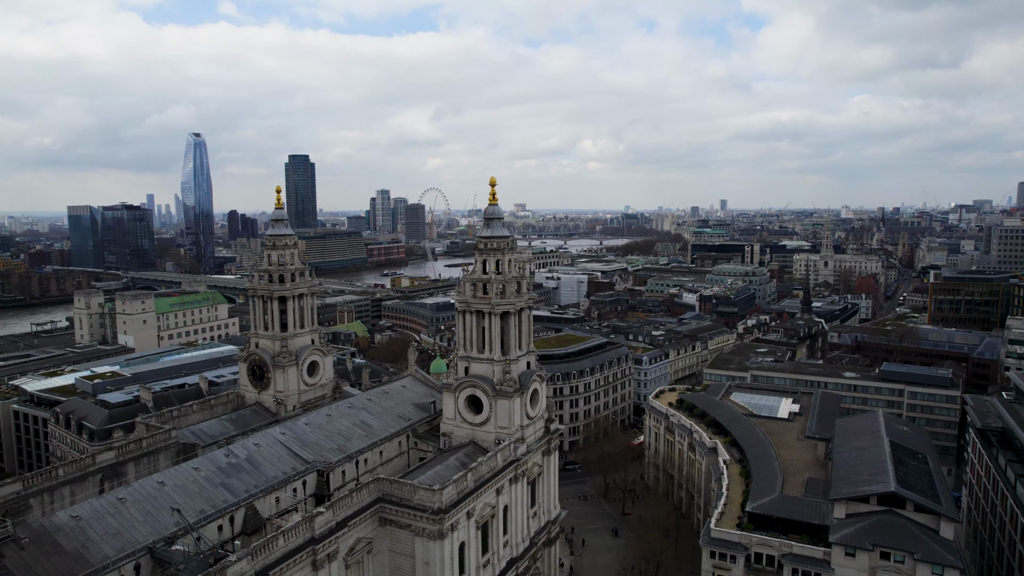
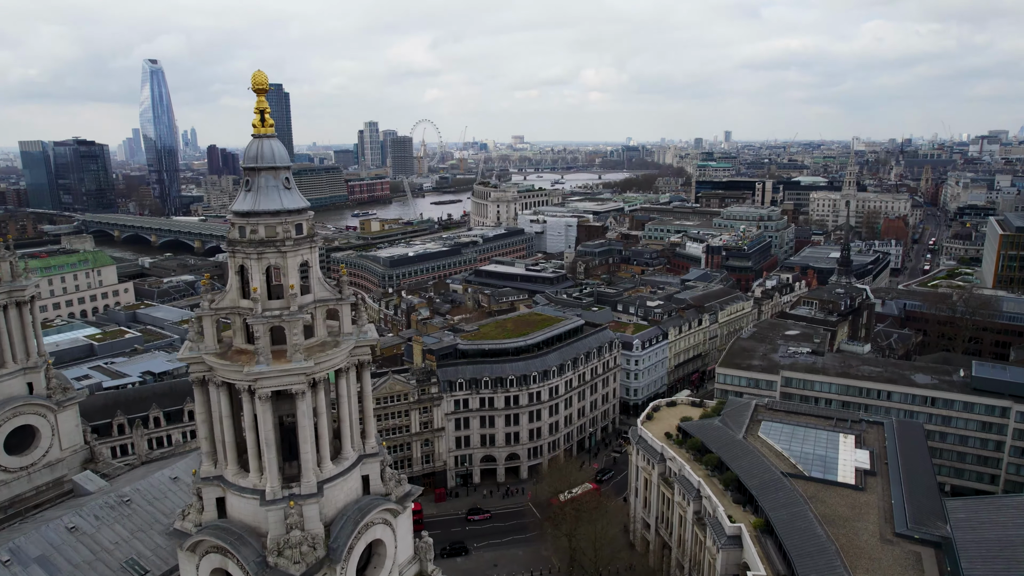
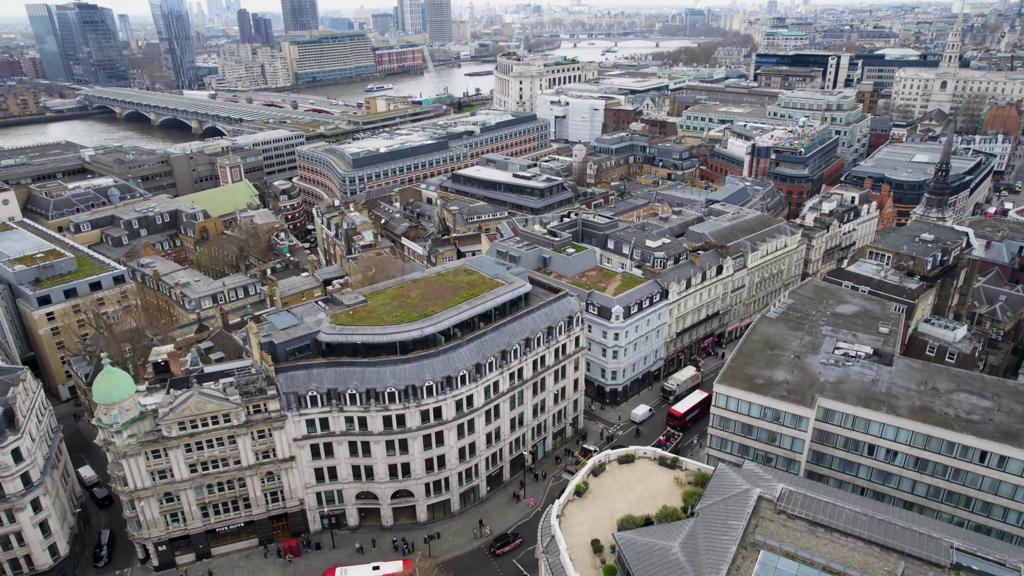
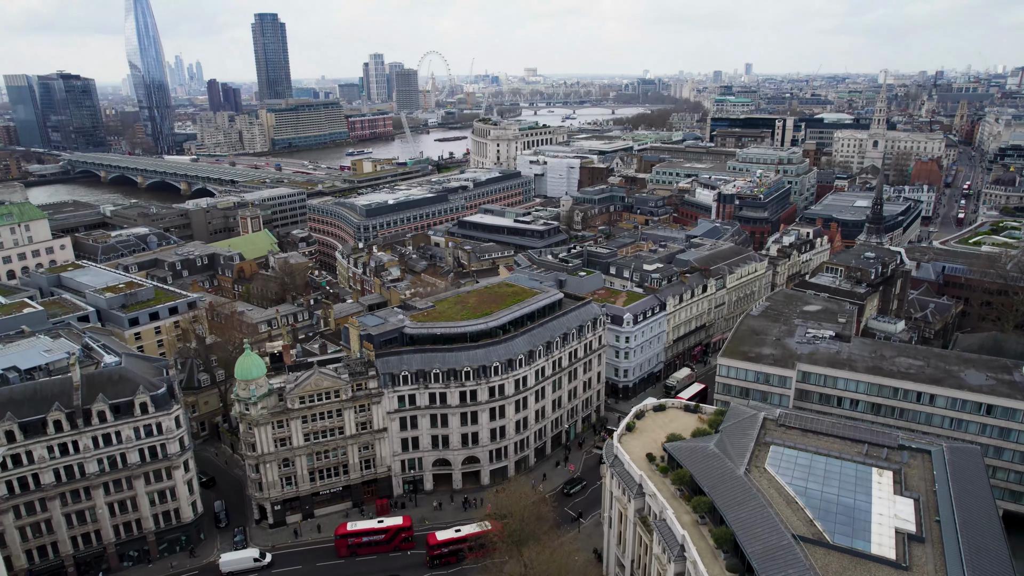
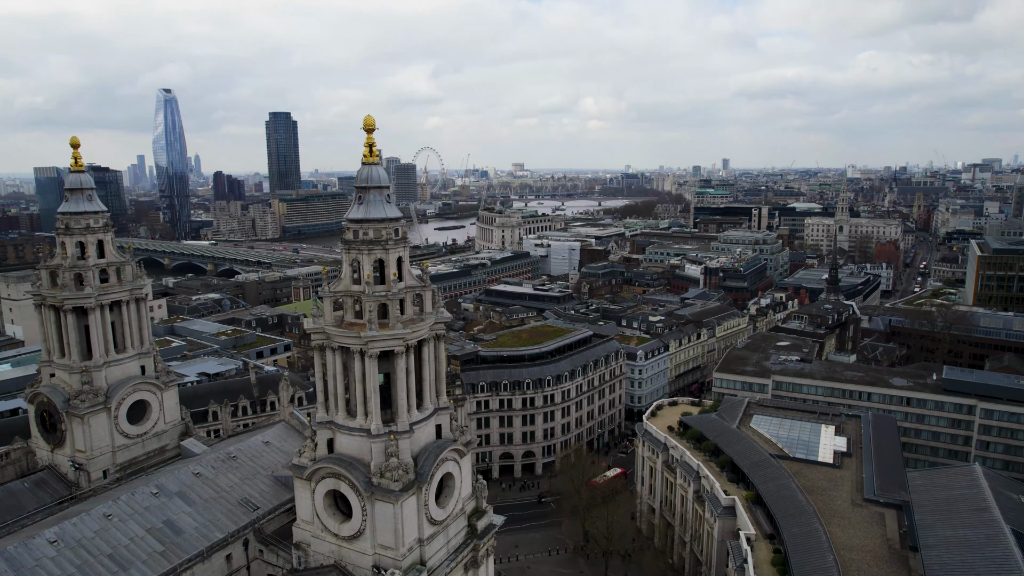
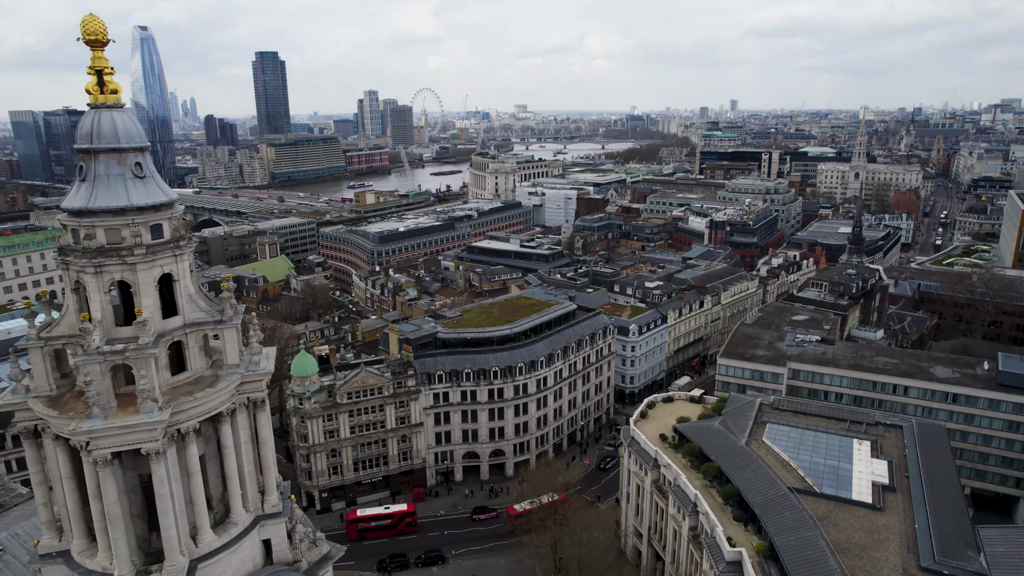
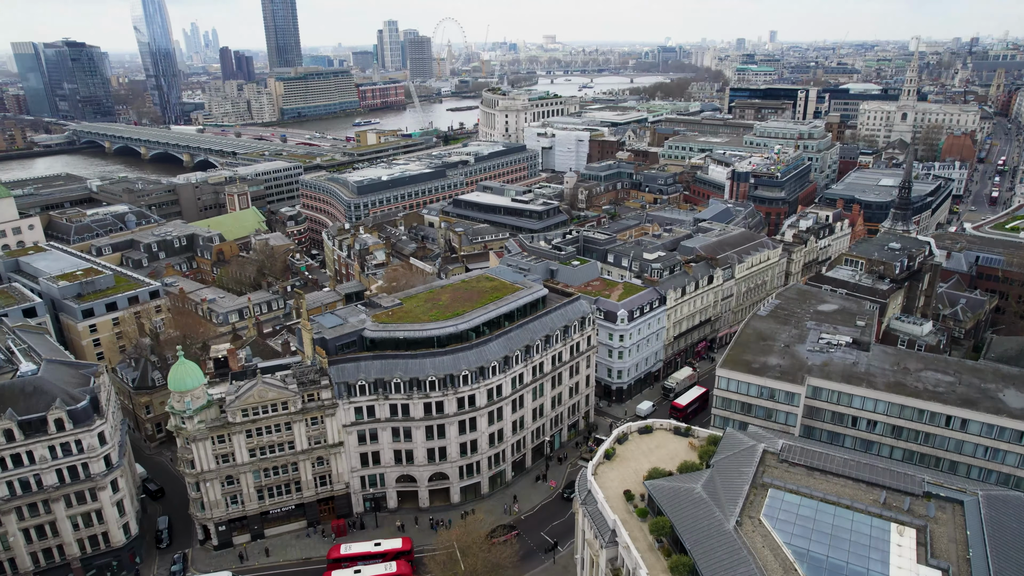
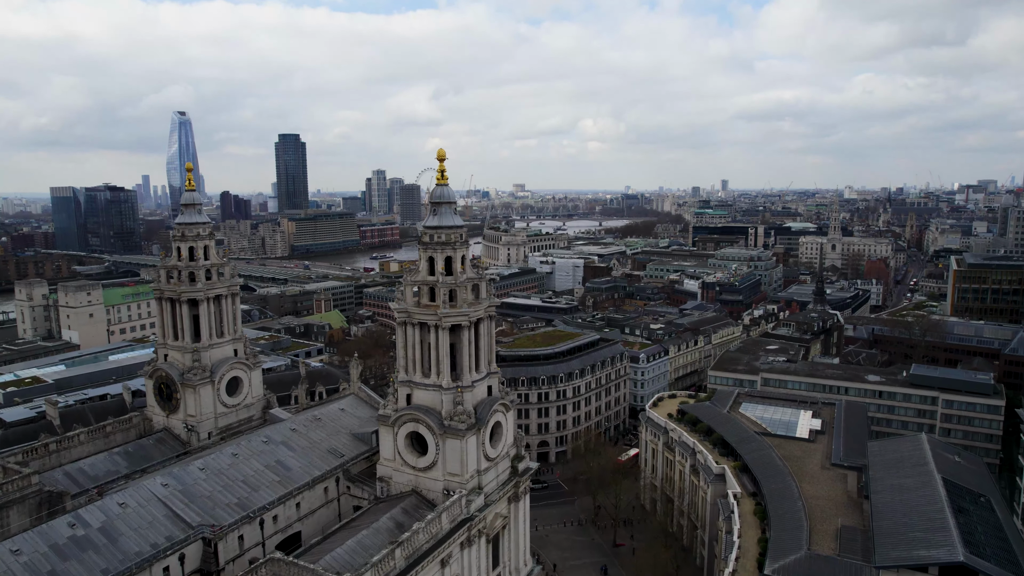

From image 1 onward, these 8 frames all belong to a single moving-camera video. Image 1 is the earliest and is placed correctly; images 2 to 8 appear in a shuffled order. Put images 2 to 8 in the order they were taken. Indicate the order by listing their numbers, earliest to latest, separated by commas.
8, 5, 2, 6, 4, 7, 3
